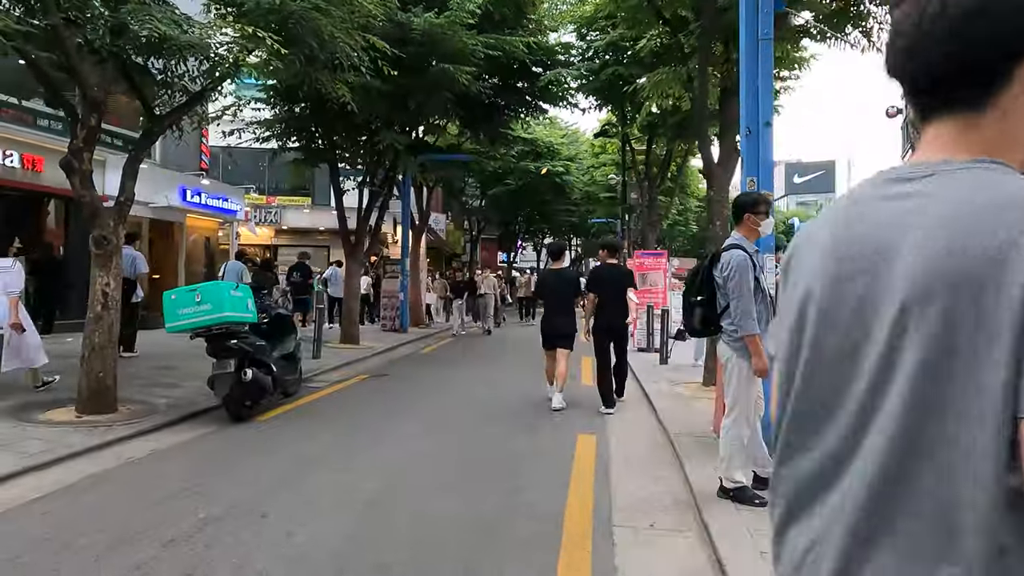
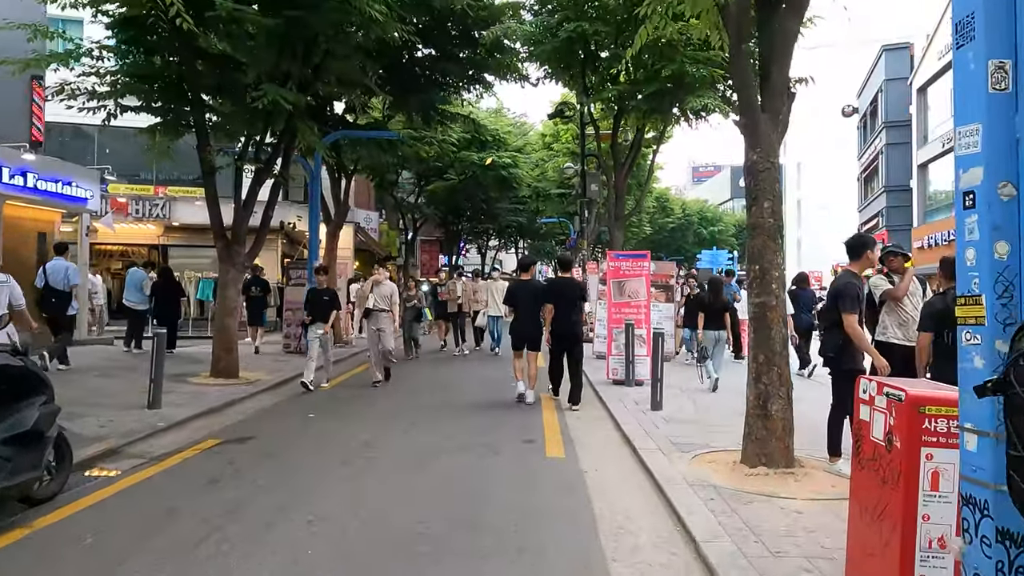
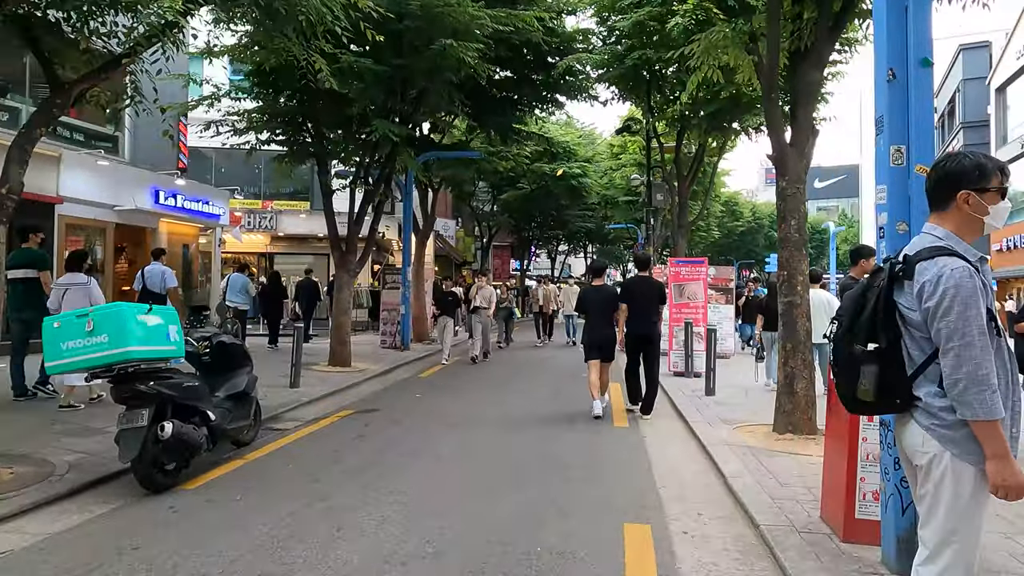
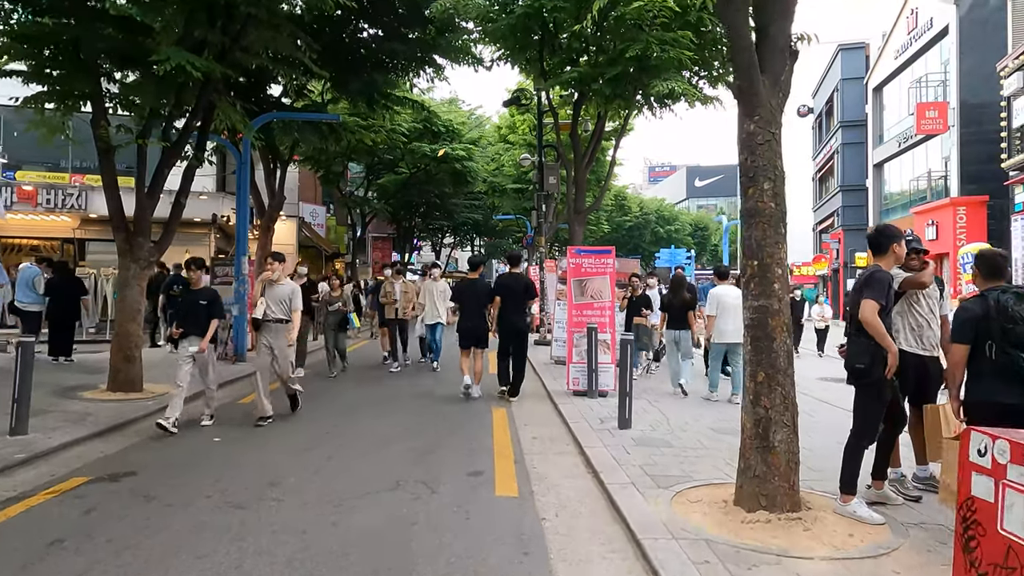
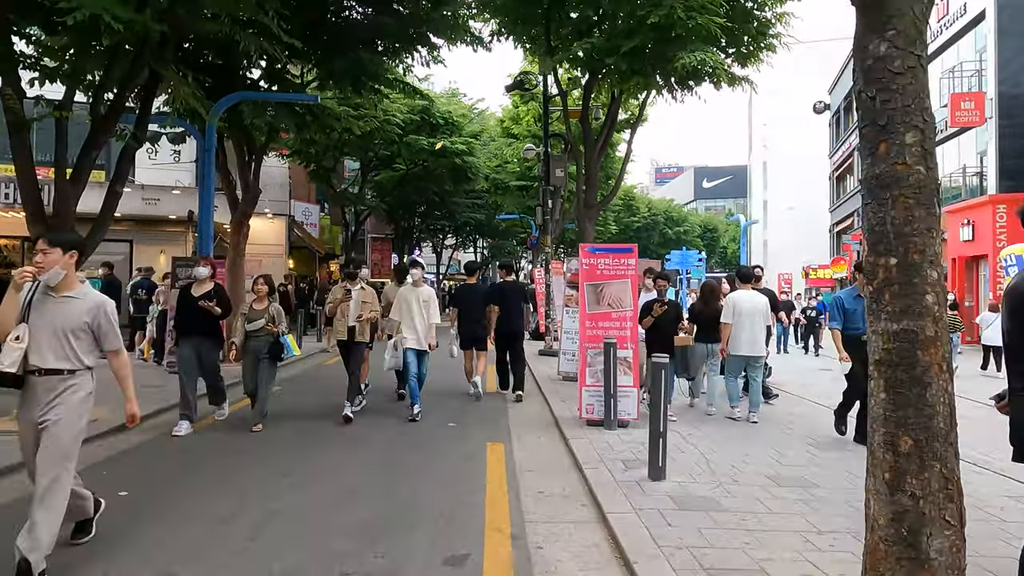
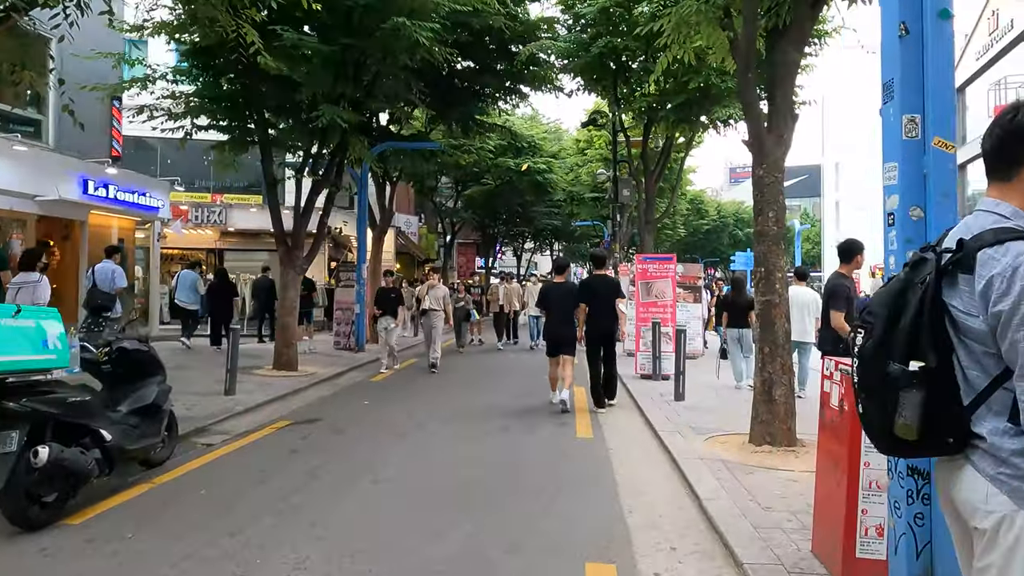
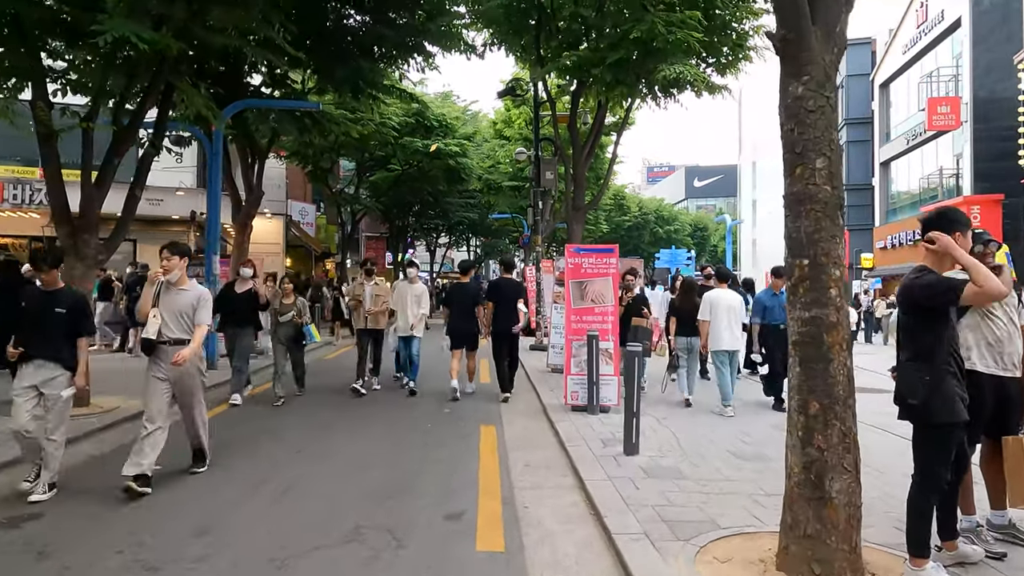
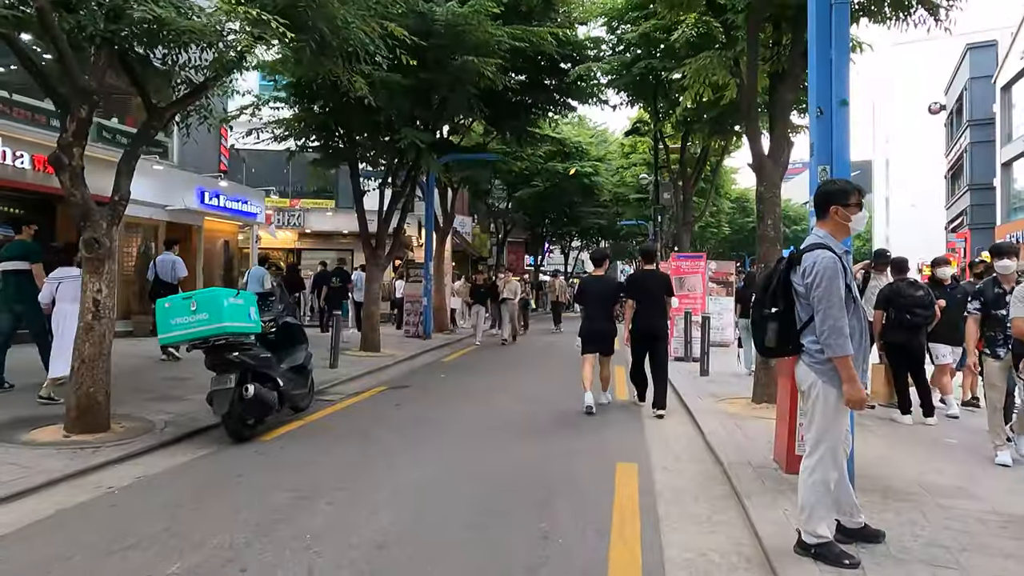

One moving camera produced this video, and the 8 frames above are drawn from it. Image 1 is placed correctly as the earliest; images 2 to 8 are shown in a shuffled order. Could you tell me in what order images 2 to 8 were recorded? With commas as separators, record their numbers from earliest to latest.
8, 3, 6, 2, 4, 7, 5
